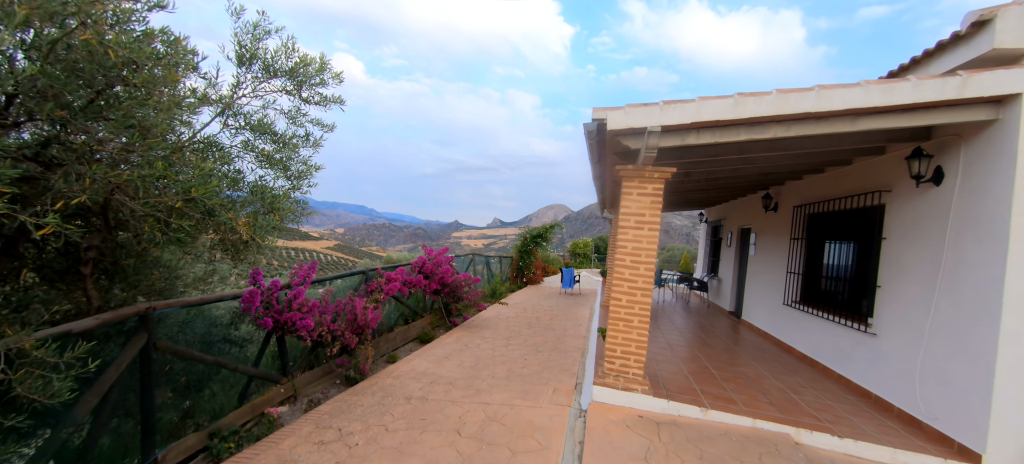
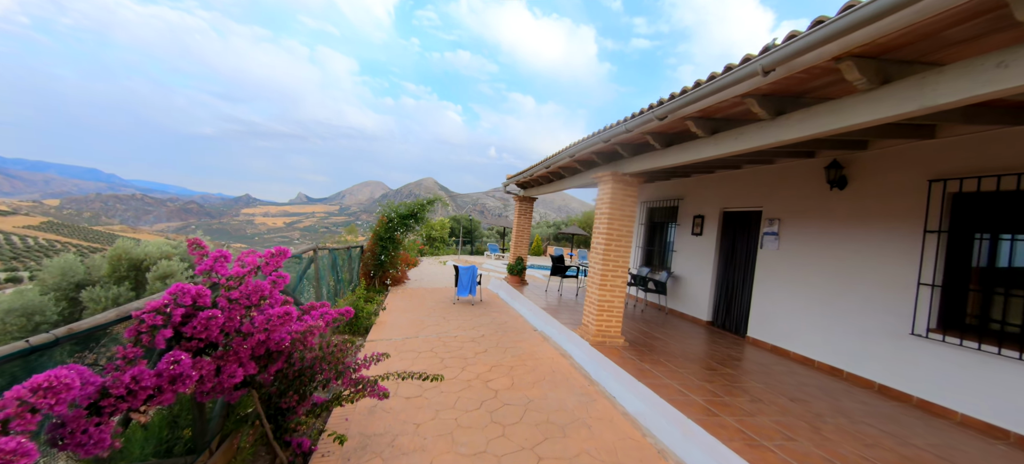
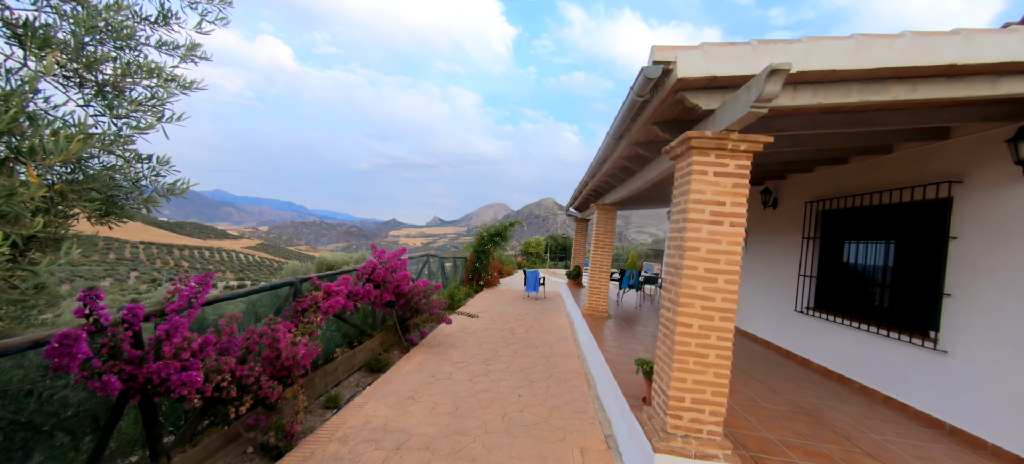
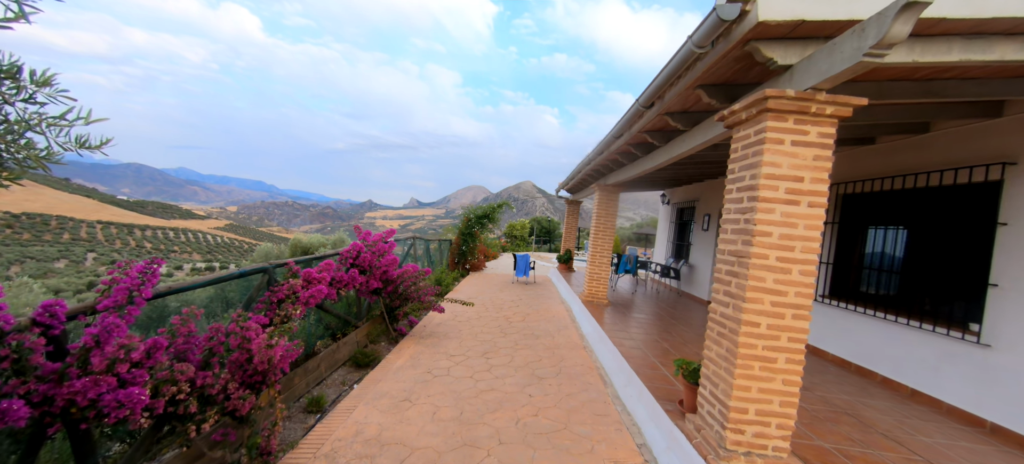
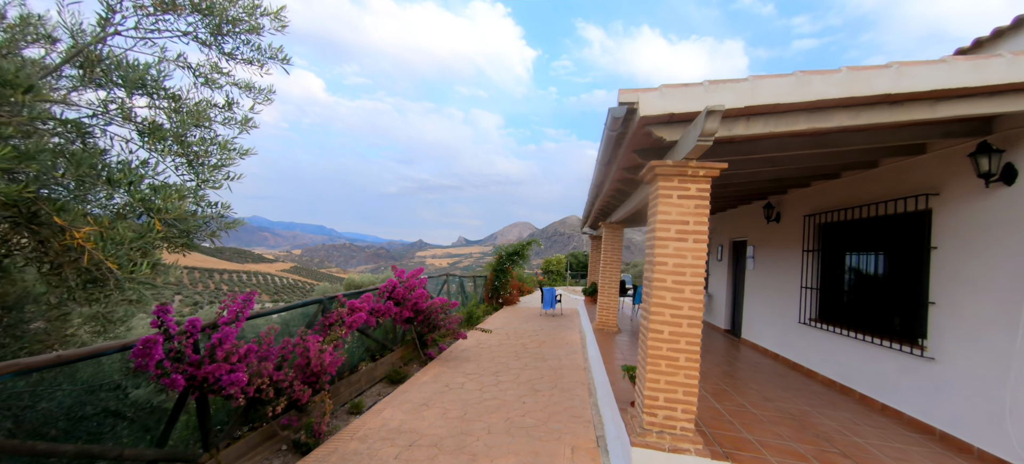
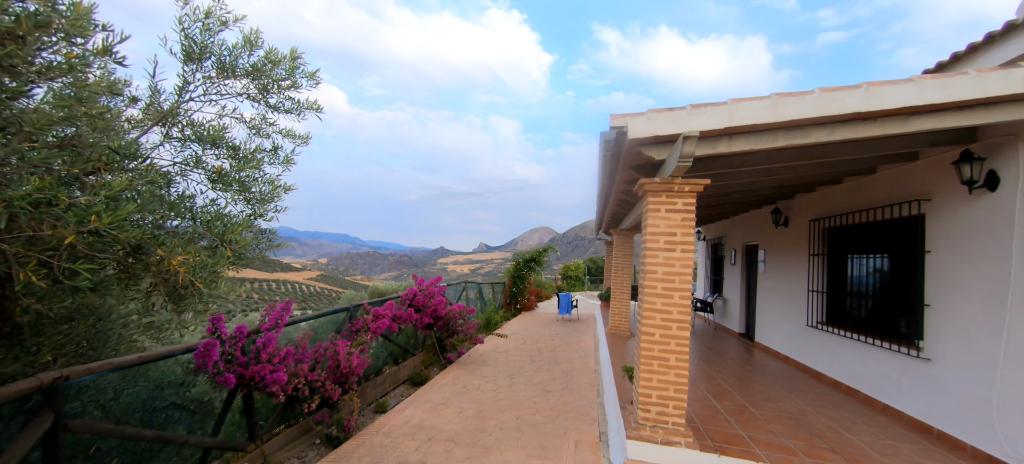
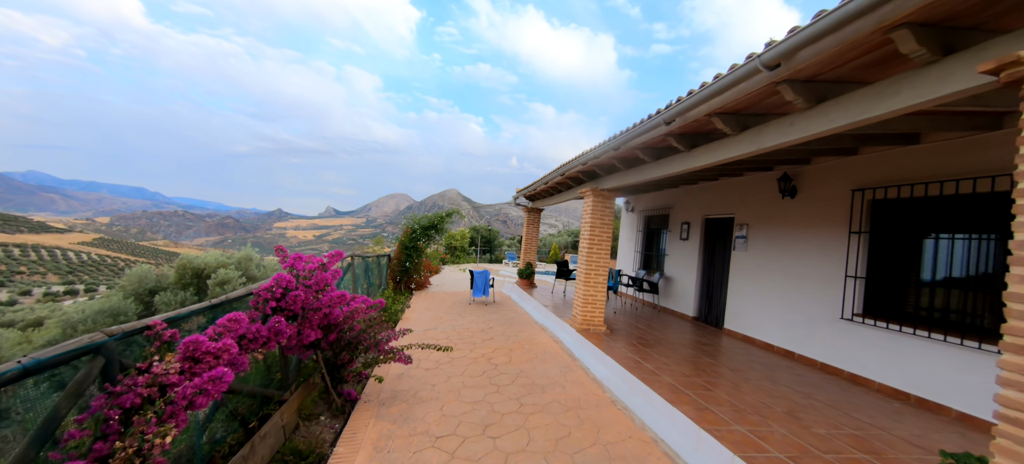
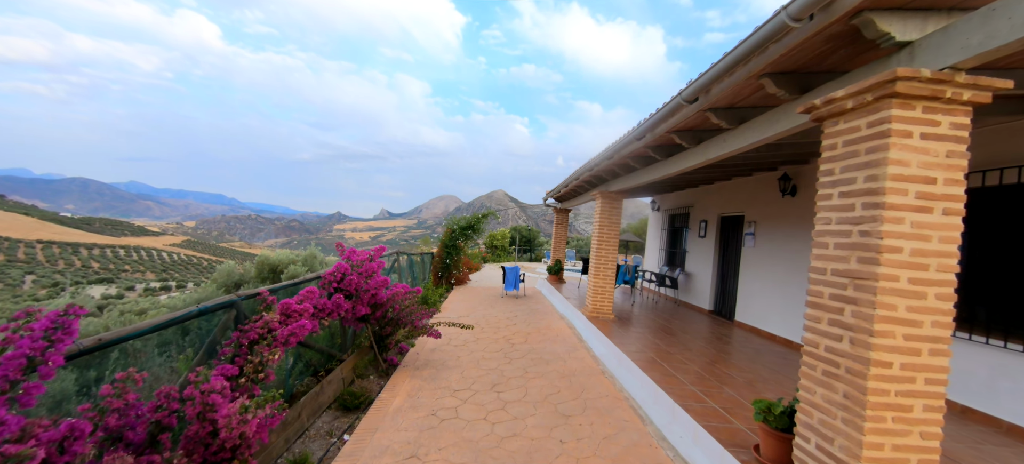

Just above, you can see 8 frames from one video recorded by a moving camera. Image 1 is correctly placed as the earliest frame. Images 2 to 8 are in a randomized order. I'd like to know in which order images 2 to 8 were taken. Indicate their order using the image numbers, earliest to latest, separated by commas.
6, 5, 3, 4, 8, 7, 2
